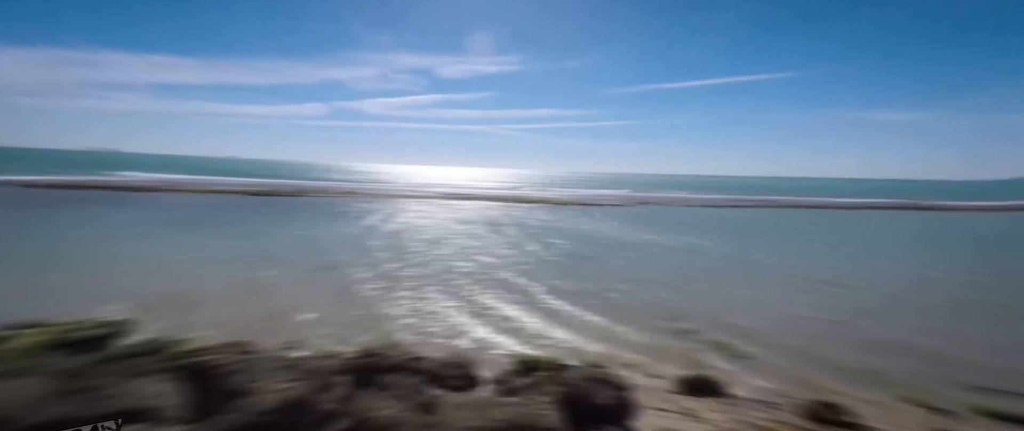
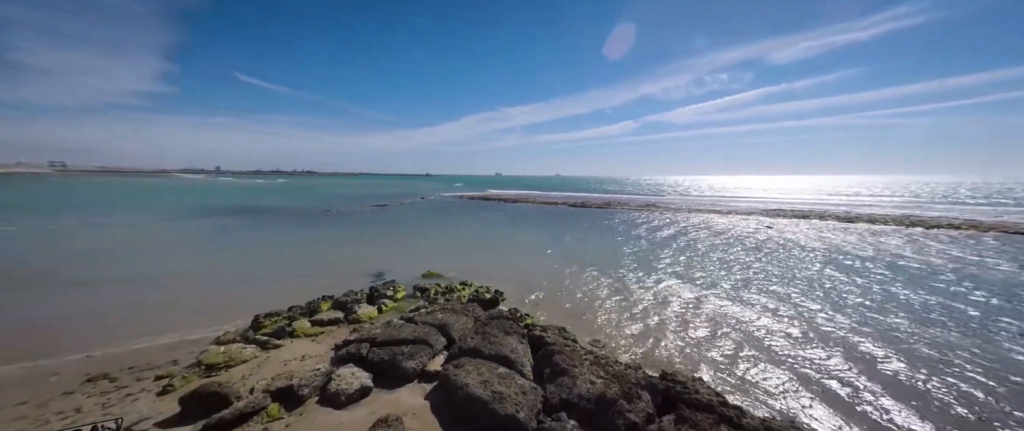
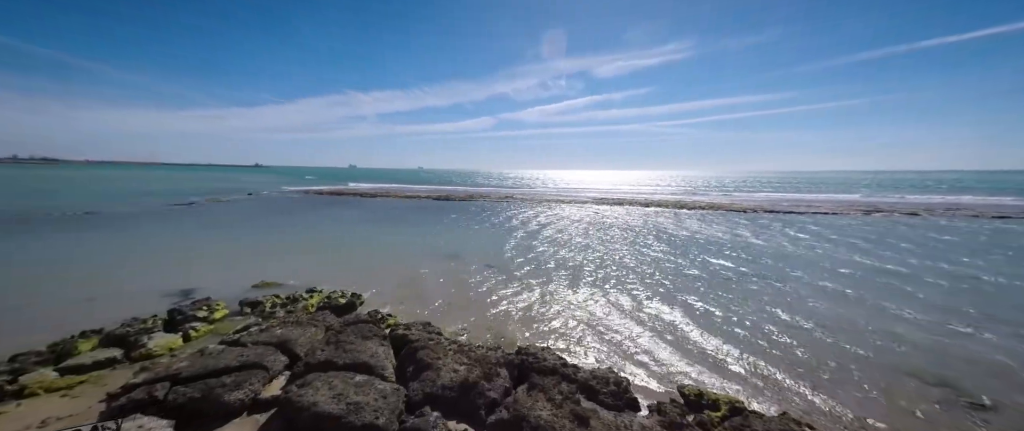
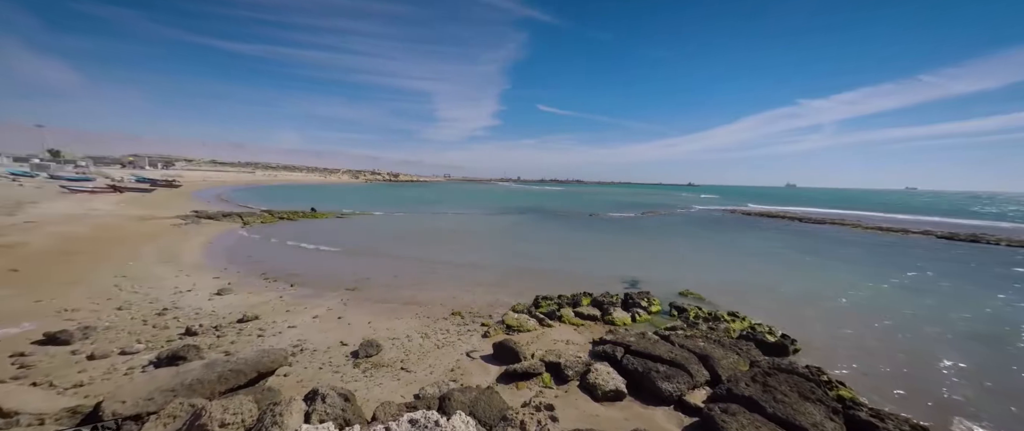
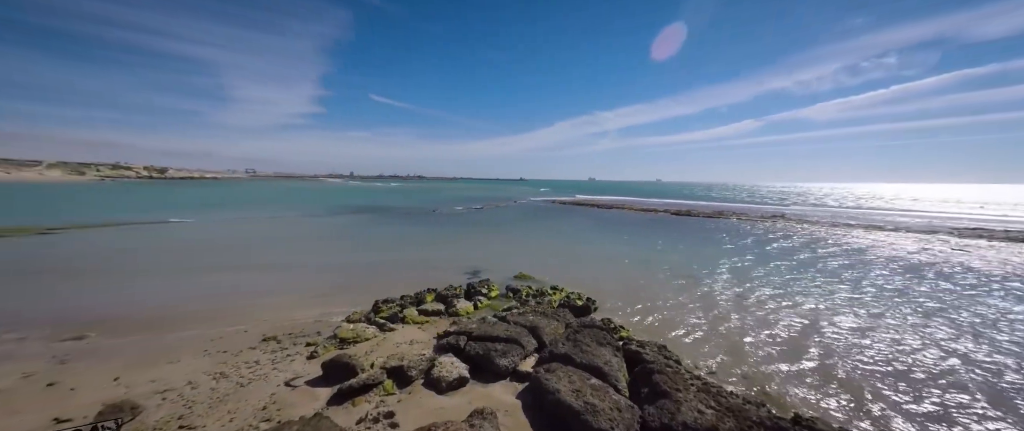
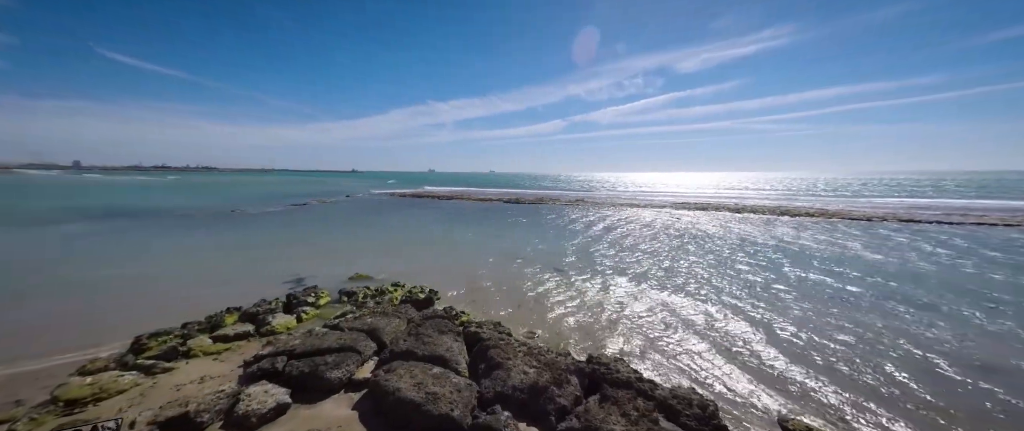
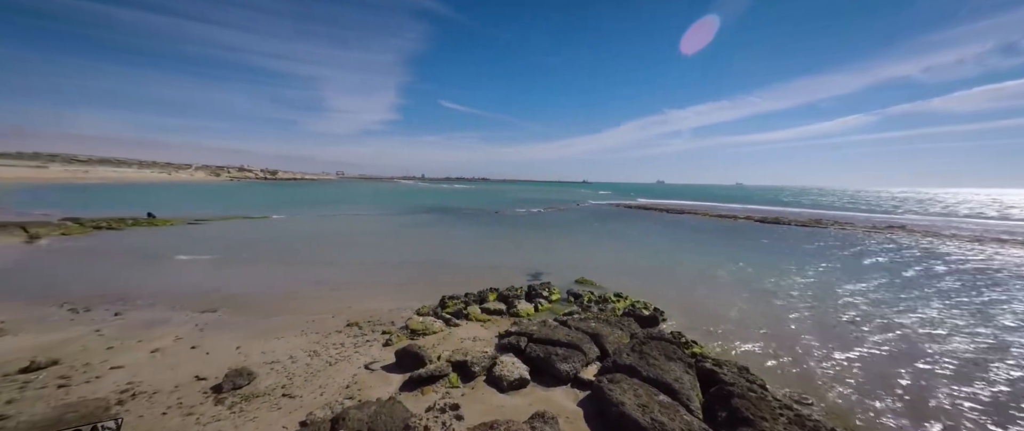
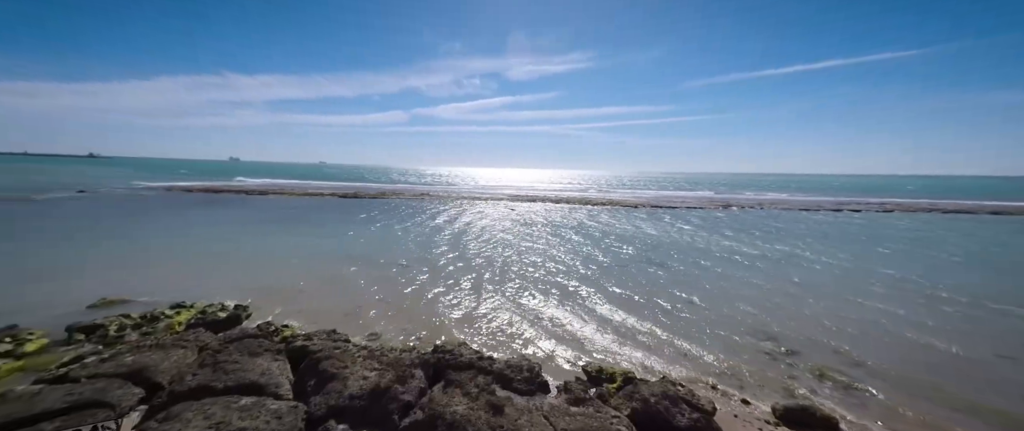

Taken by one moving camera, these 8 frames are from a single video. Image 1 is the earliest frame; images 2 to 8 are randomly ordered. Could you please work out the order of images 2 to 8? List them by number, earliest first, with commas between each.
8, 3, 6, 2, 5, 7, 4
